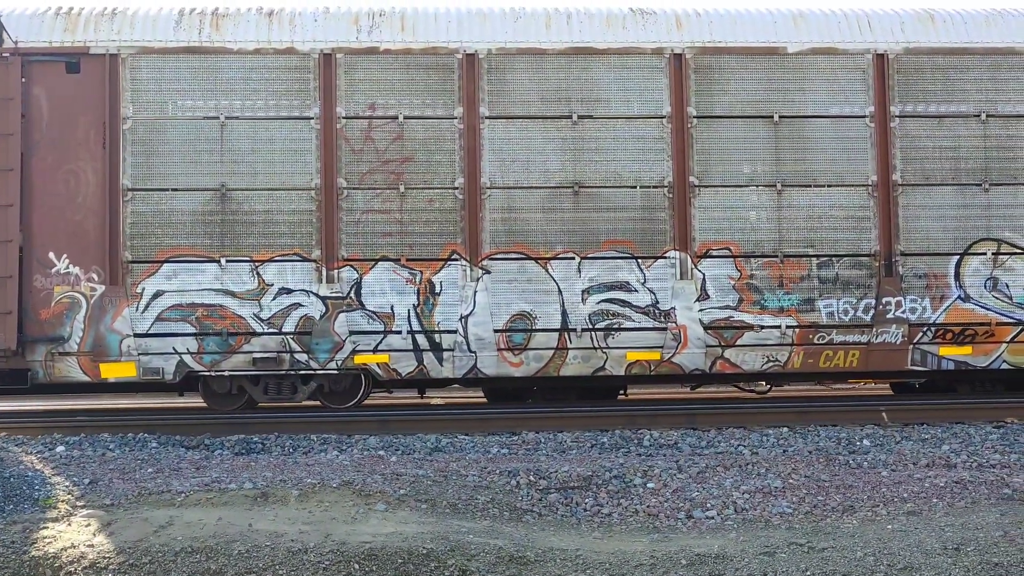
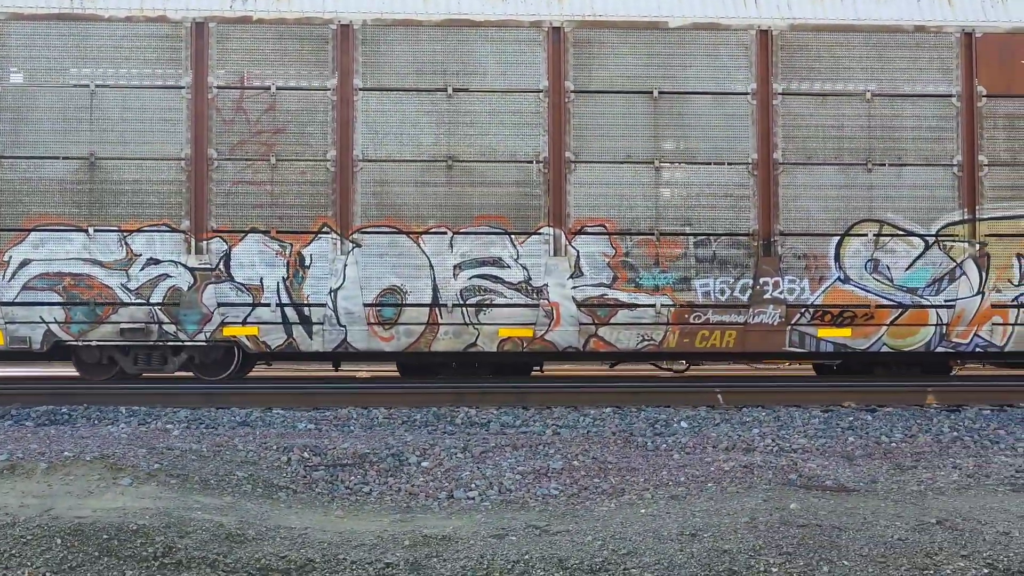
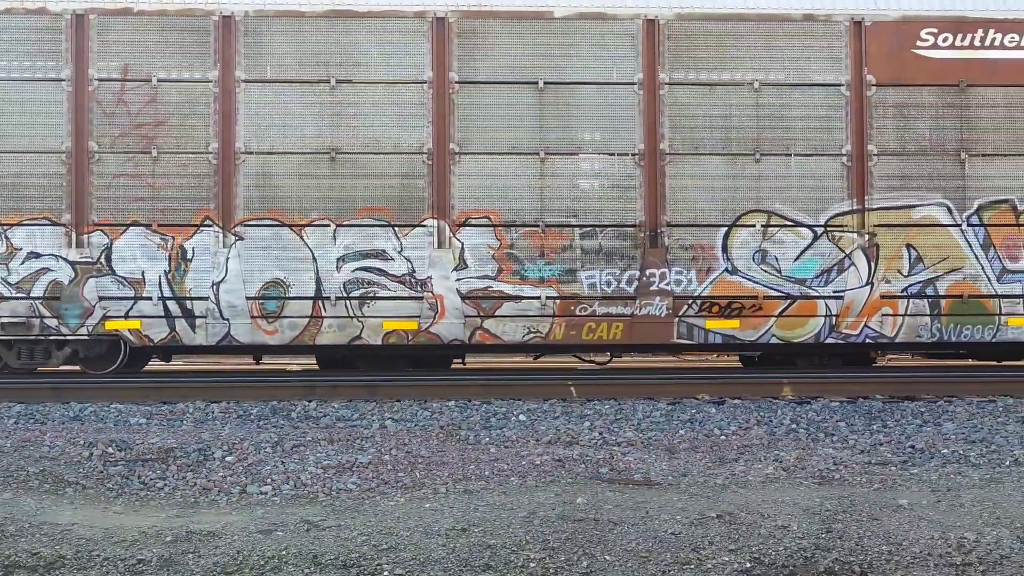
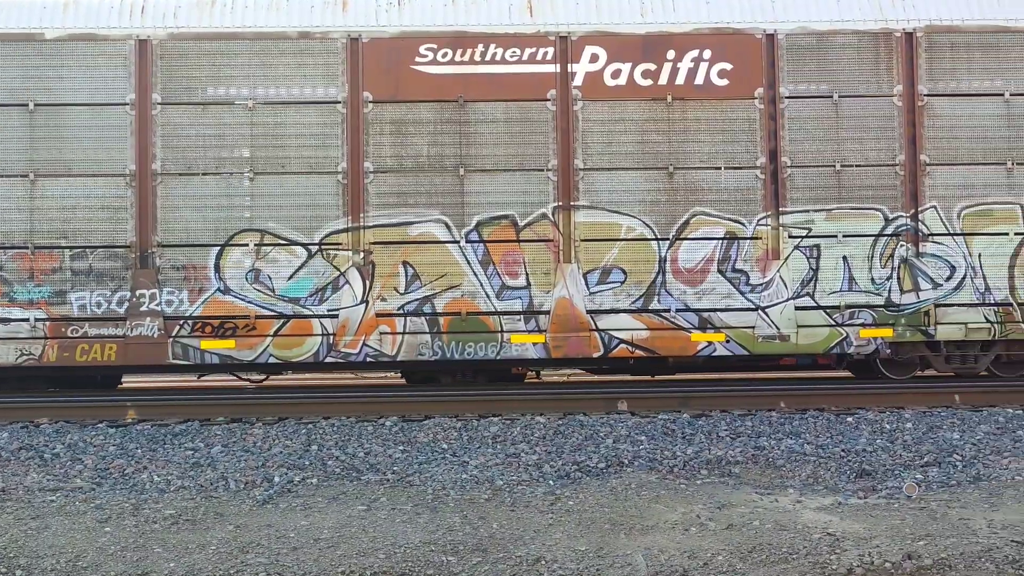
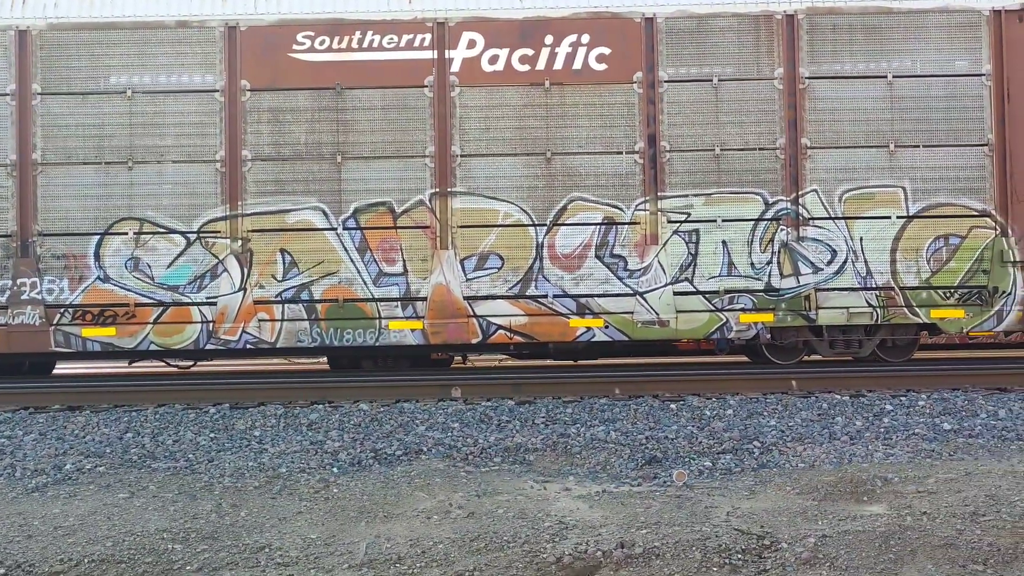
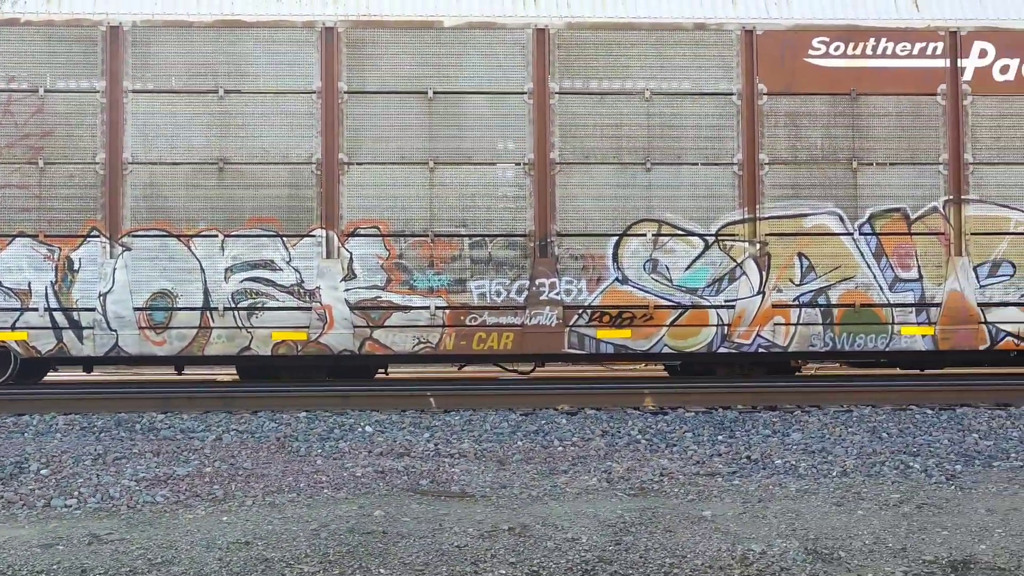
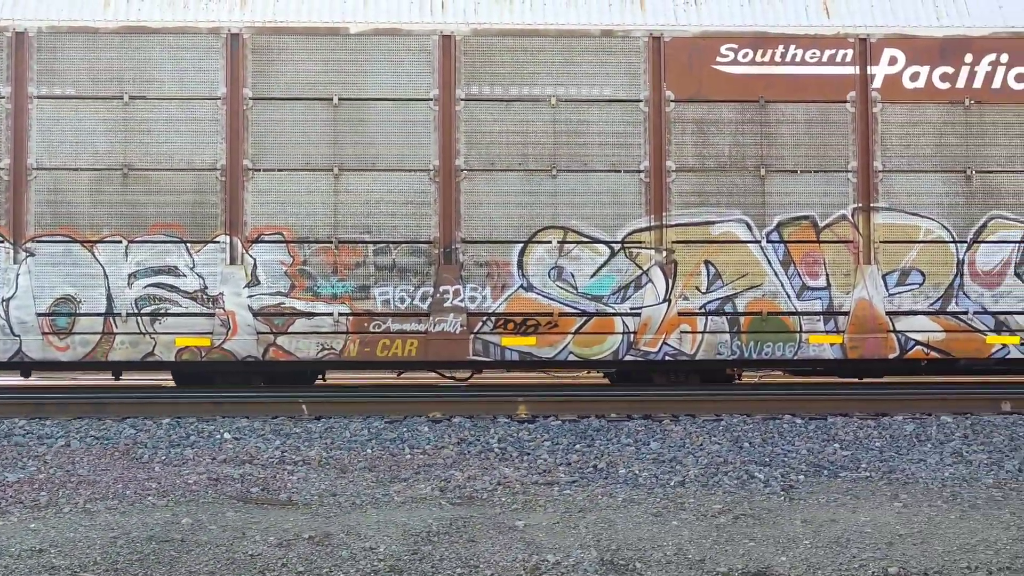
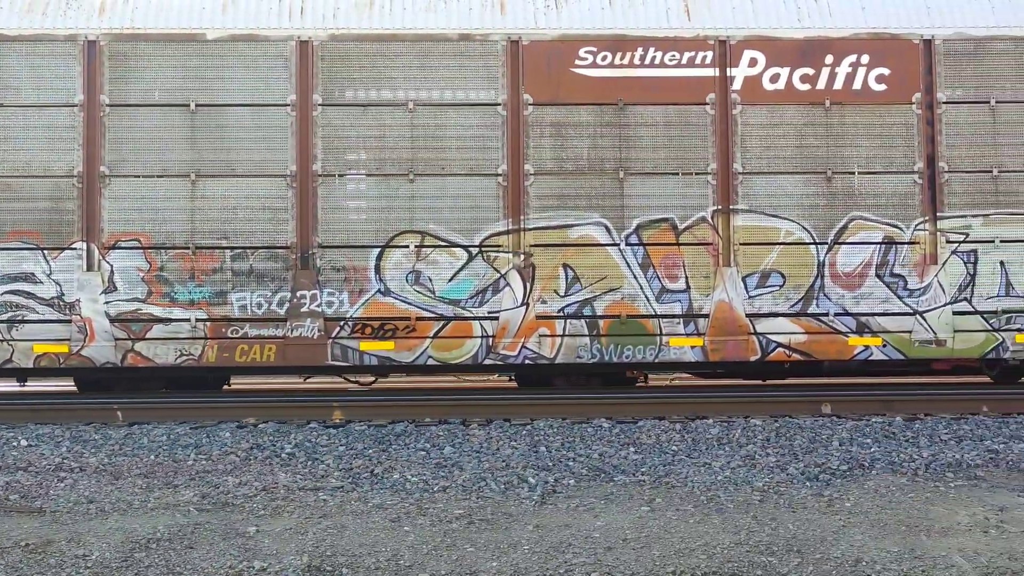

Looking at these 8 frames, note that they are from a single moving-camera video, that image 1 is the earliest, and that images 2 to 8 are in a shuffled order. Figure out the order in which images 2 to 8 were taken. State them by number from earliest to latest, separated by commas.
2, 3, 6, 7, 8, 4, 5
